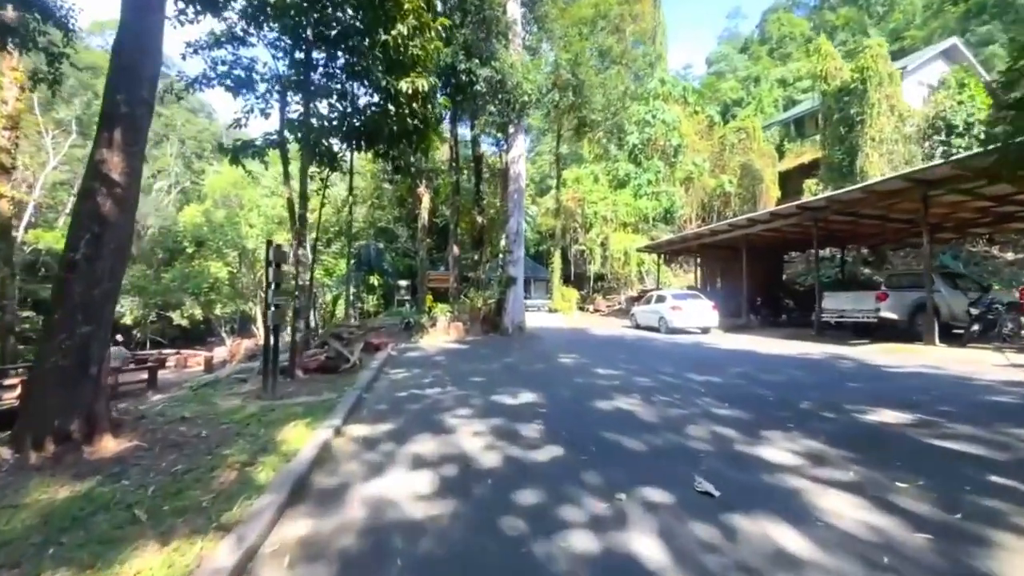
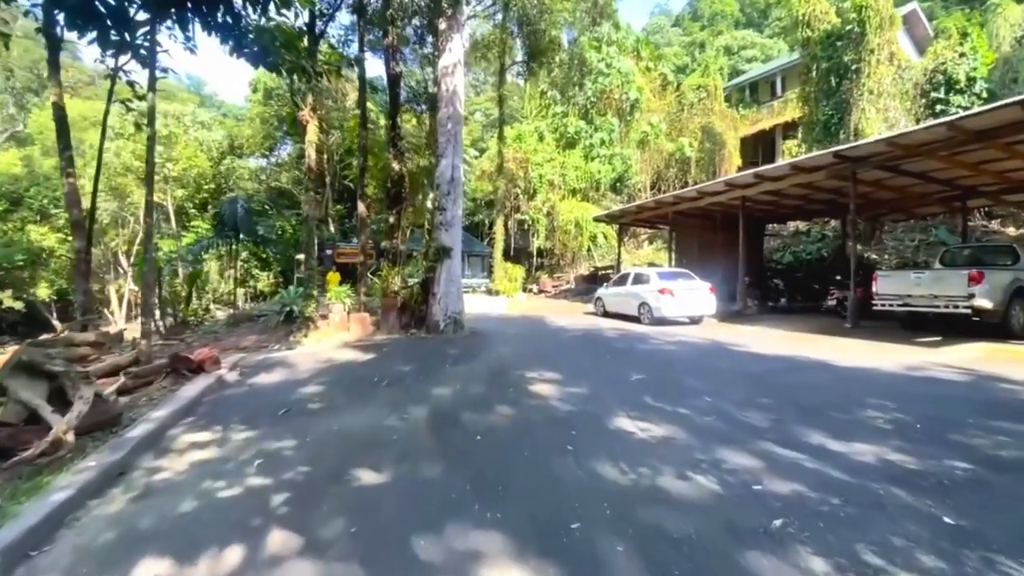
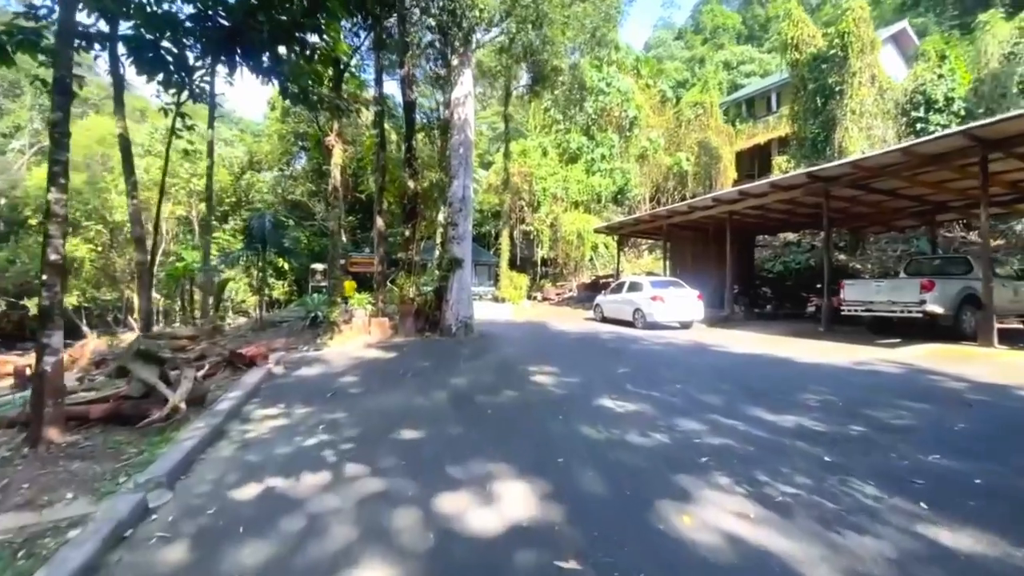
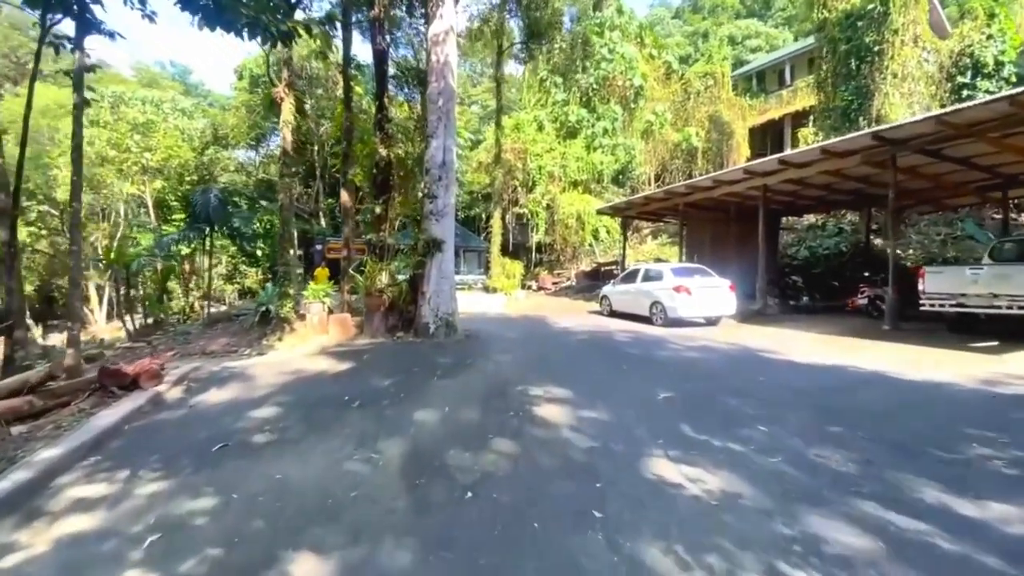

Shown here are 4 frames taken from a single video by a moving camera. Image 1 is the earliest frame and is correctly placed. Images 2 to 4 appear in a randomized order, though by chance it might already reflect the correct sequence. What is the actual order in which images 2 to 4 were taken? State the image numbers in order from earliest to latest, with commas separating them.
3, 2, 4
